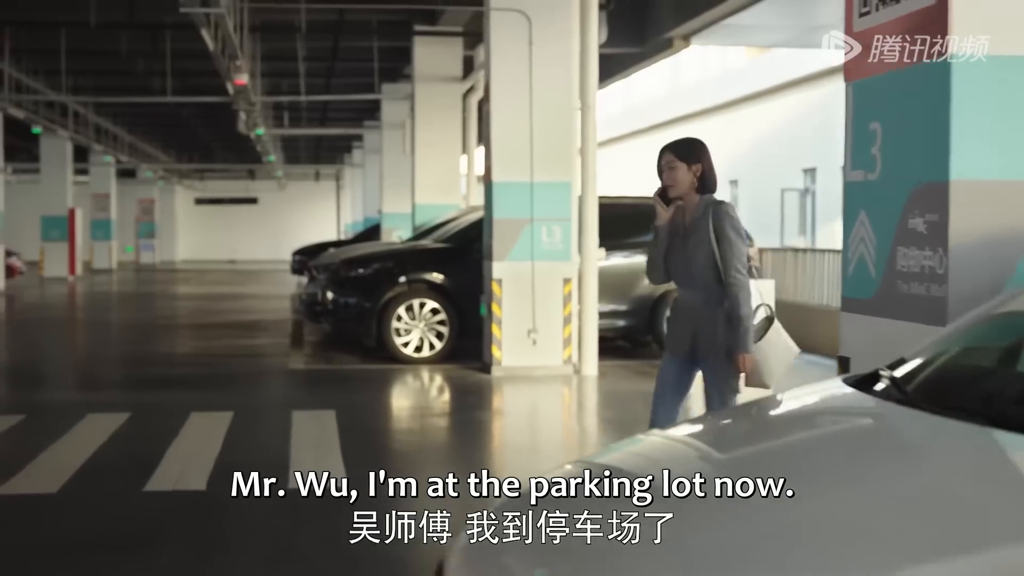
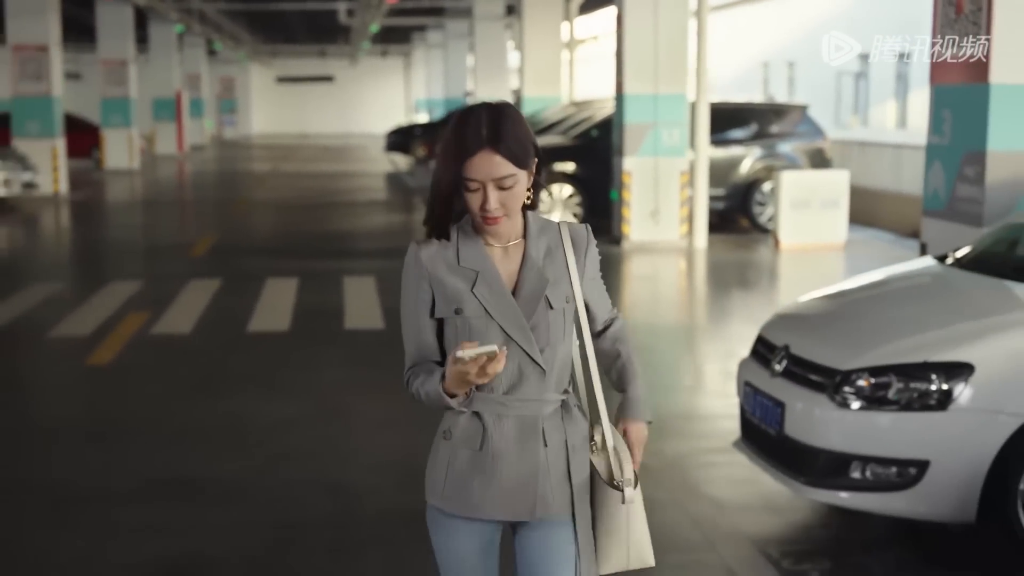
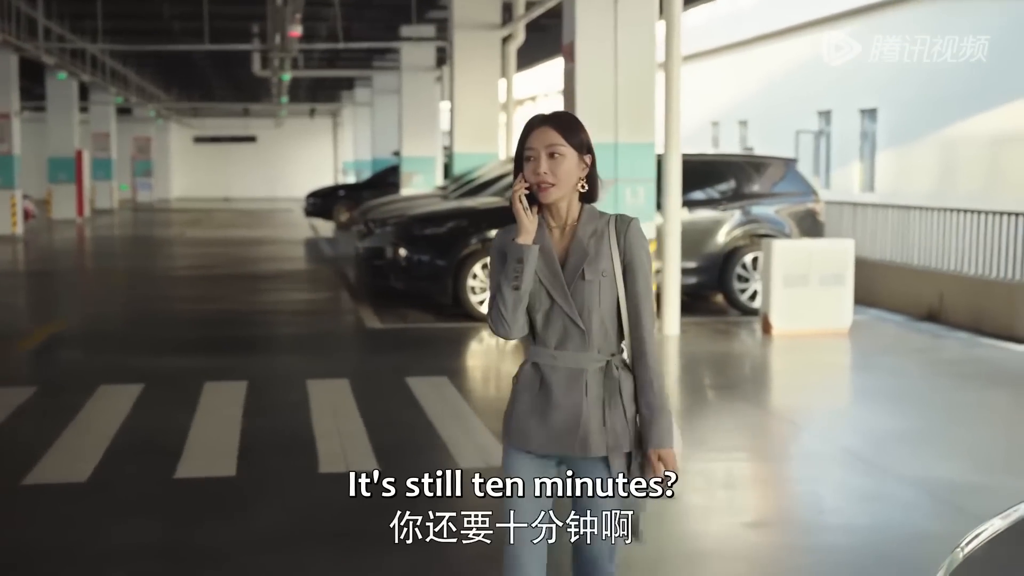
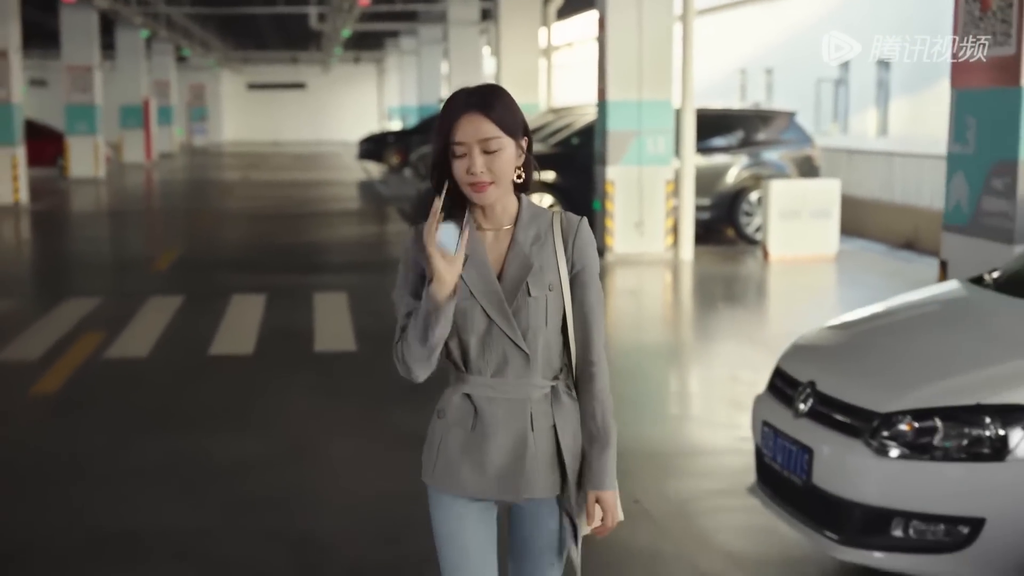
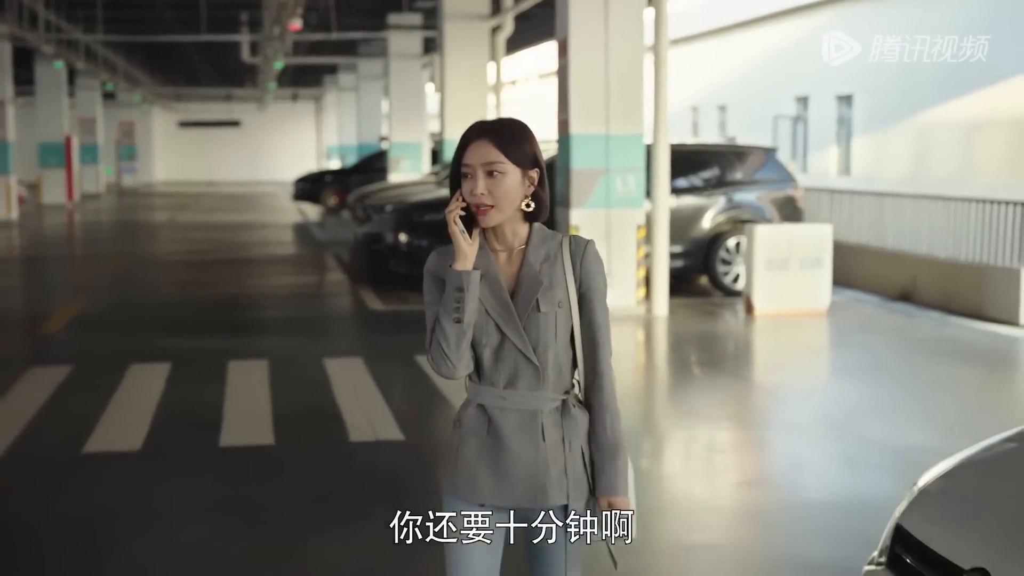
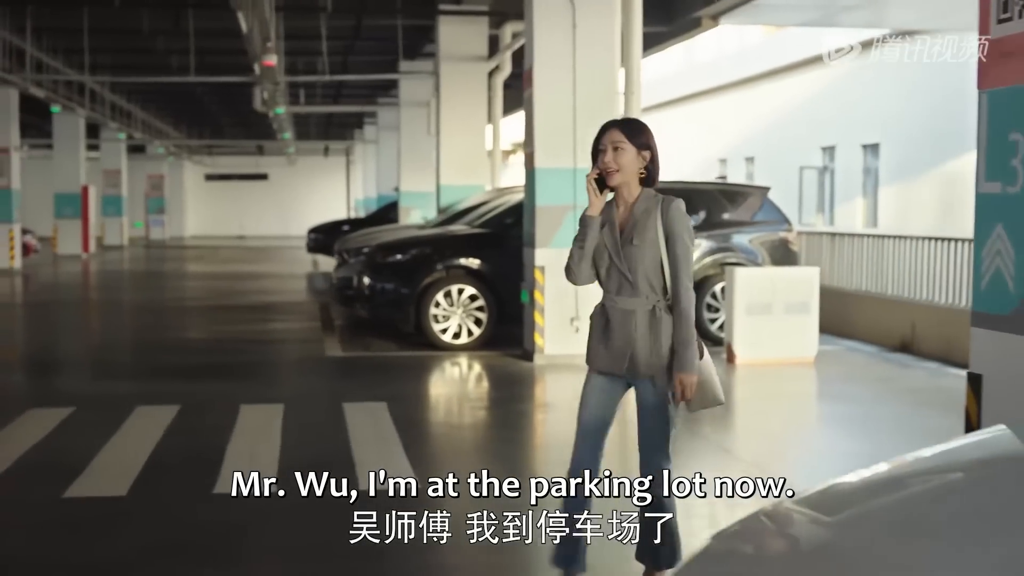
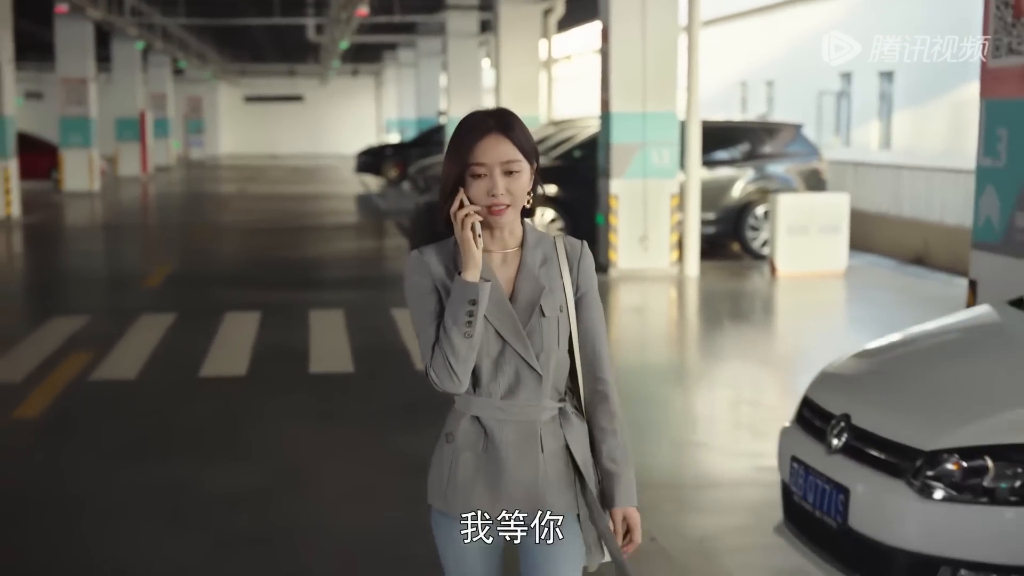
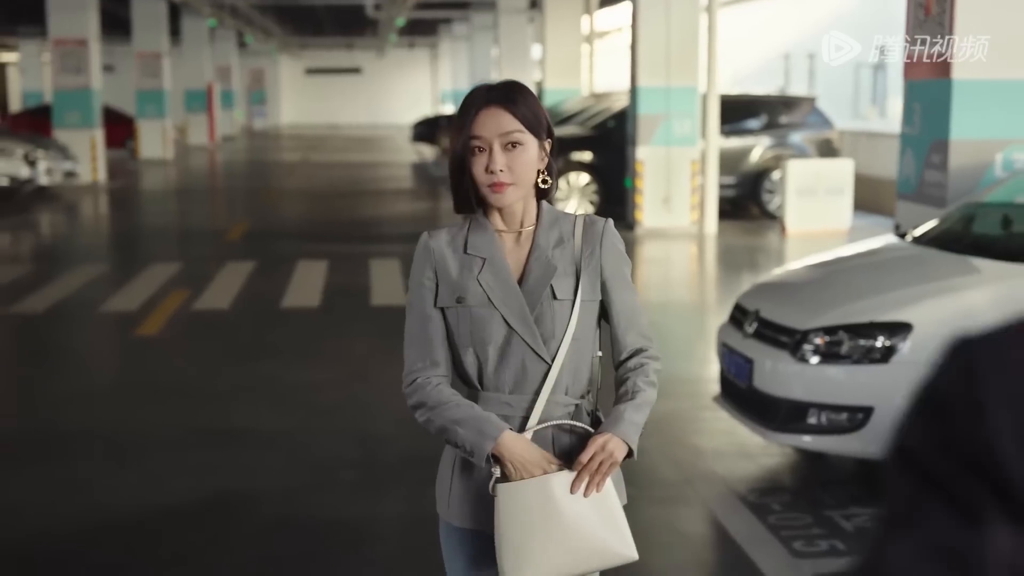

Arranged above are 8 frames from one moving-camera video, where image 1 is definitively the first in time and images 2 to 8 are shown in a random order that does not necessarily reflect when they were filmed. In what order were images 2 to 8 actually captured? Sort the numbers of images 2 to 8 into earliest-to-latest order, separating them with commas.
6, 3, 5, 7, 4, 2, 8
